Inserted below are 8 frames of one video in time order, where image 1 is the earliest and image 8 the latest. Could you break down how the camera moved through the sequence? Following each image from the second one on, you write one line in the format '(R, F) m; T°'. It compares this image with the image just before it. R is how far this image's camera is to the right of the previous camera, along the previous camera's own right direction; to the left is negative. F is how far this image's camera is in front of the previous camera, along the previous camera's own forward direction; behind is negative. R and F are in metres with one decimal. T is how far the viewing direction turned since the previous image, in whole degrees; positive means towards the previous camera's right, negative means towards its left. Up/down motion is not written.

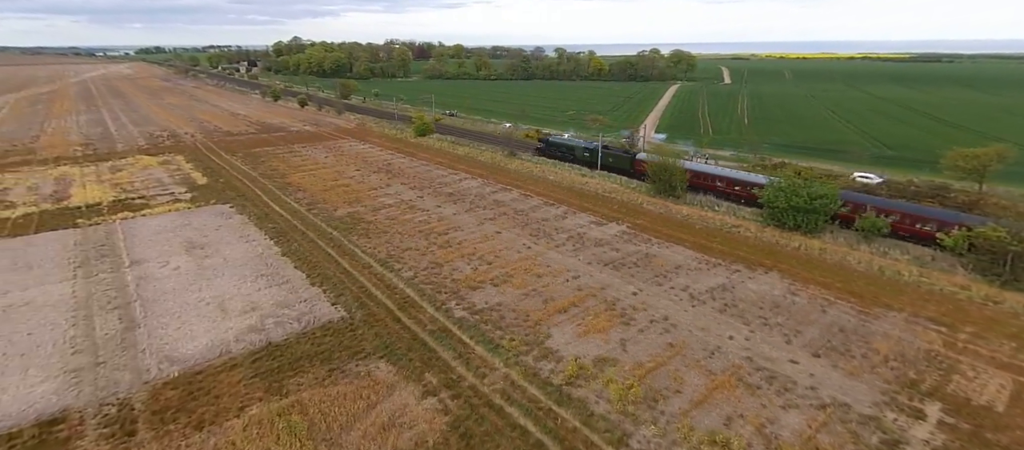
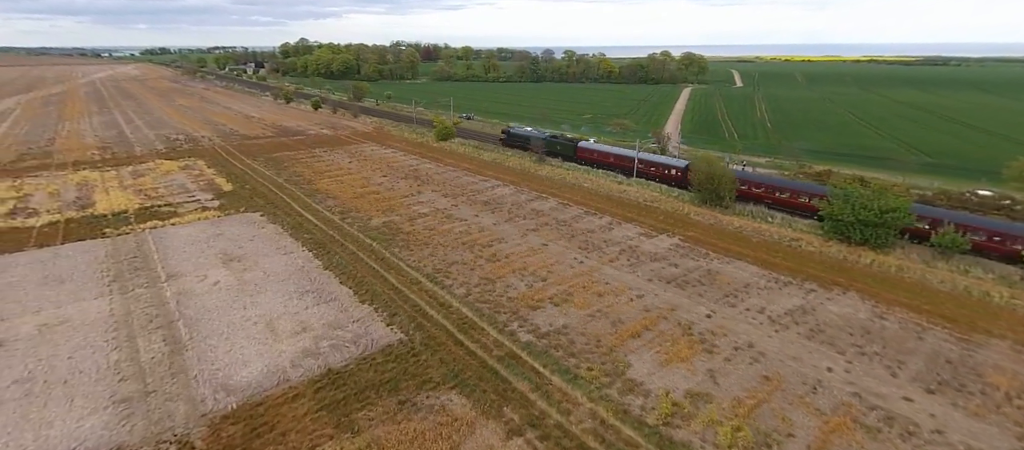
(-1.6, +0.8) m; 0°
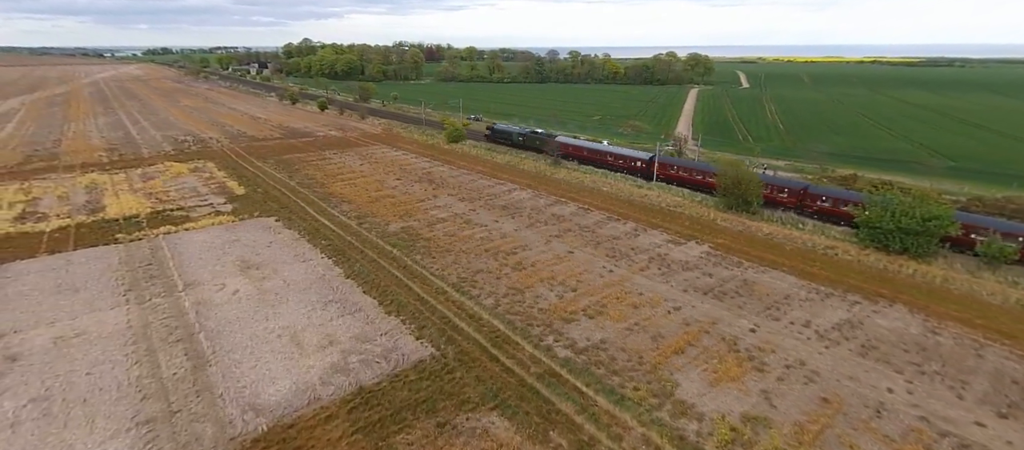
(-0.8, +0.5) m; 0°
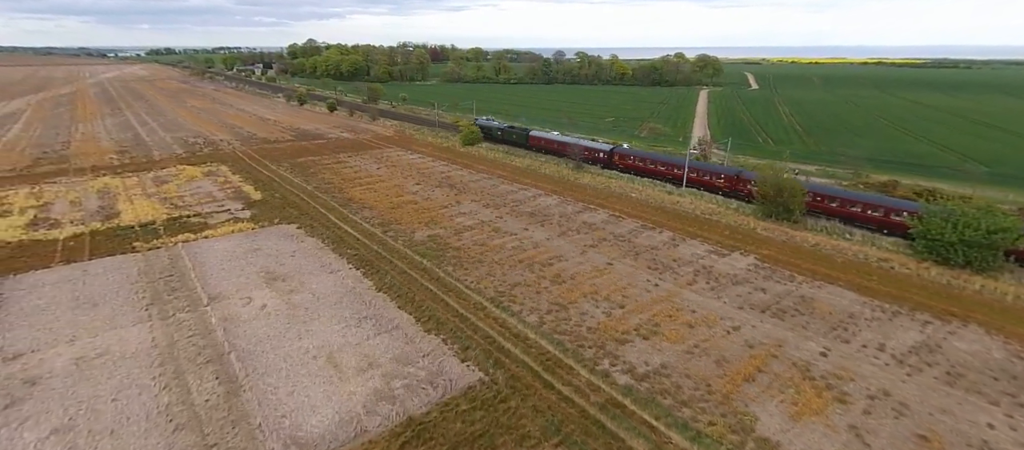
(-1.1, +0.8) m; 0°
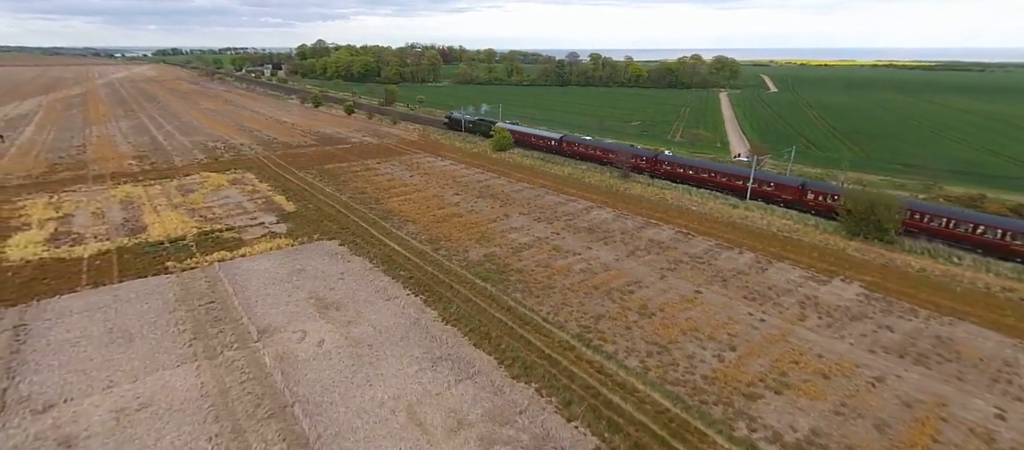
(-2.2, +1.6) m; -1°
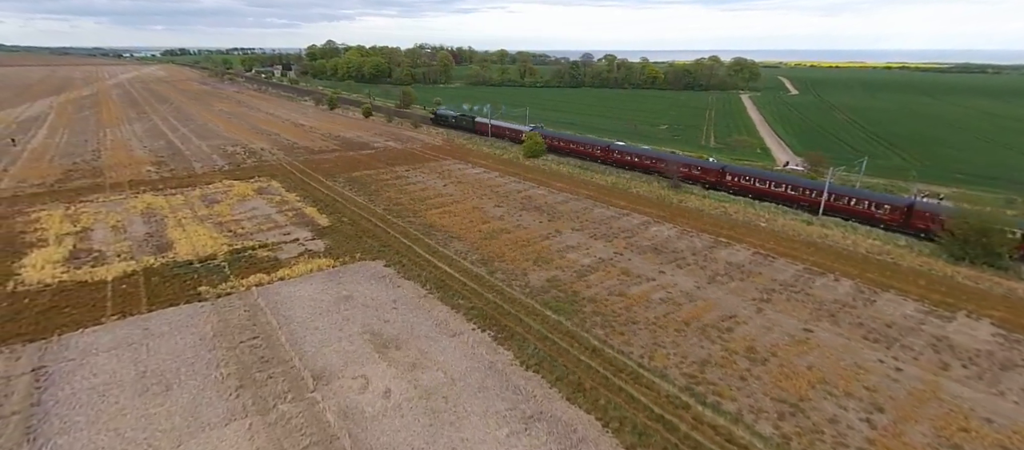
(-2.0, +1.7) m; -1°
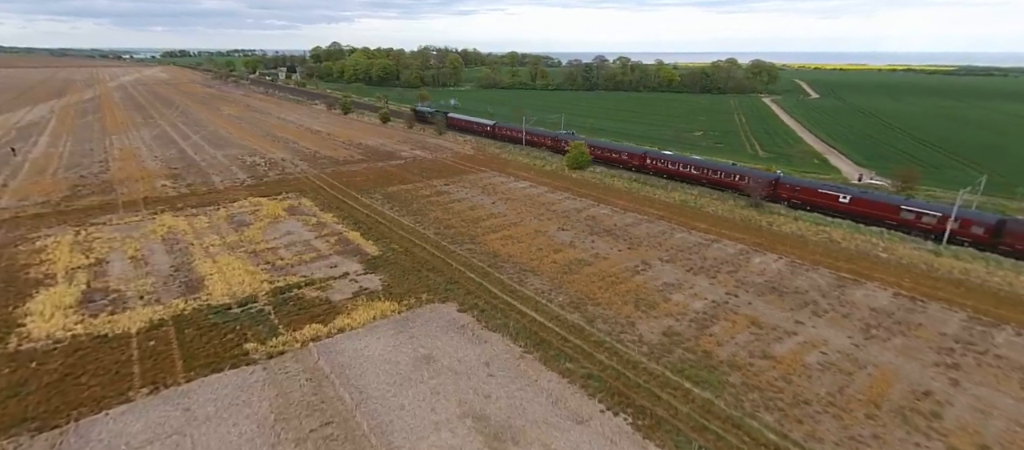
(-2.9, +2.7) m; 0°
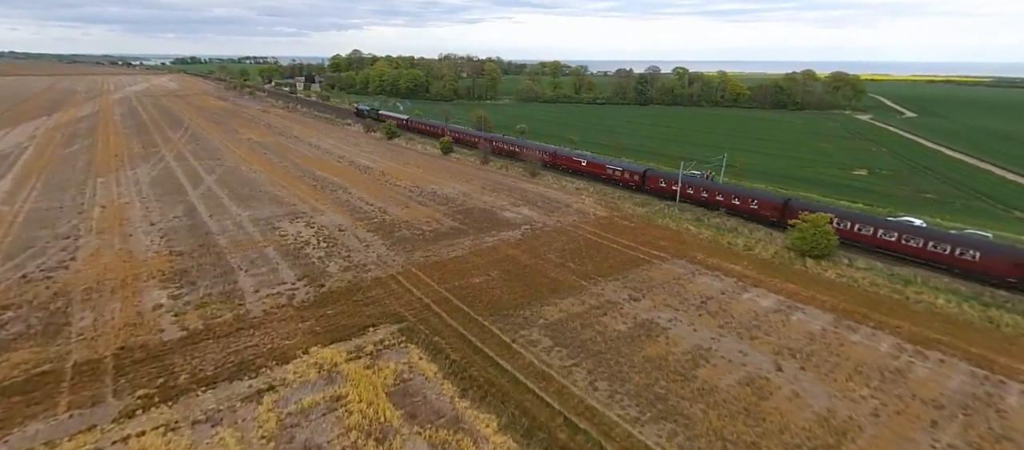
(-8.2, +11.9) m; -1°
